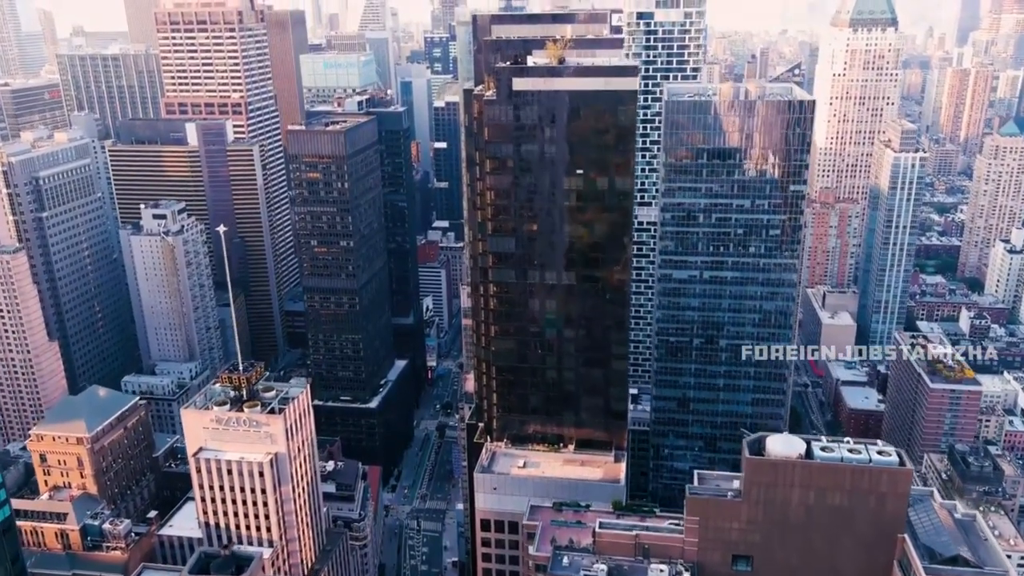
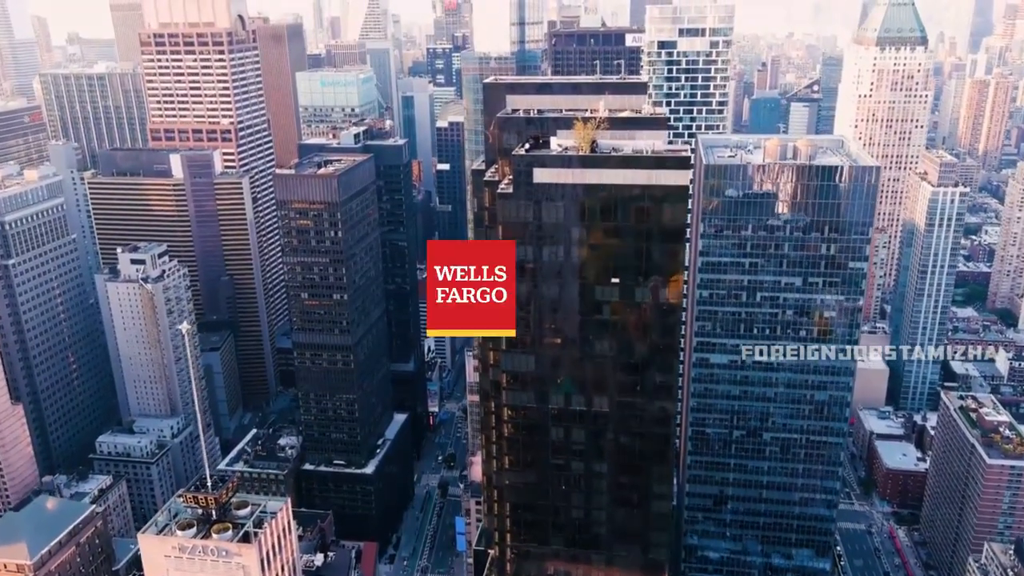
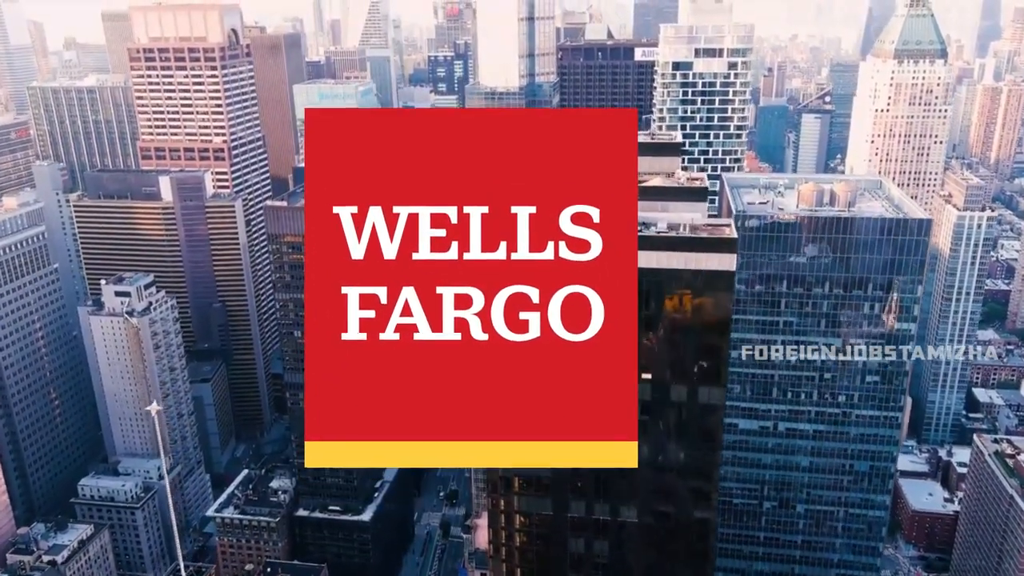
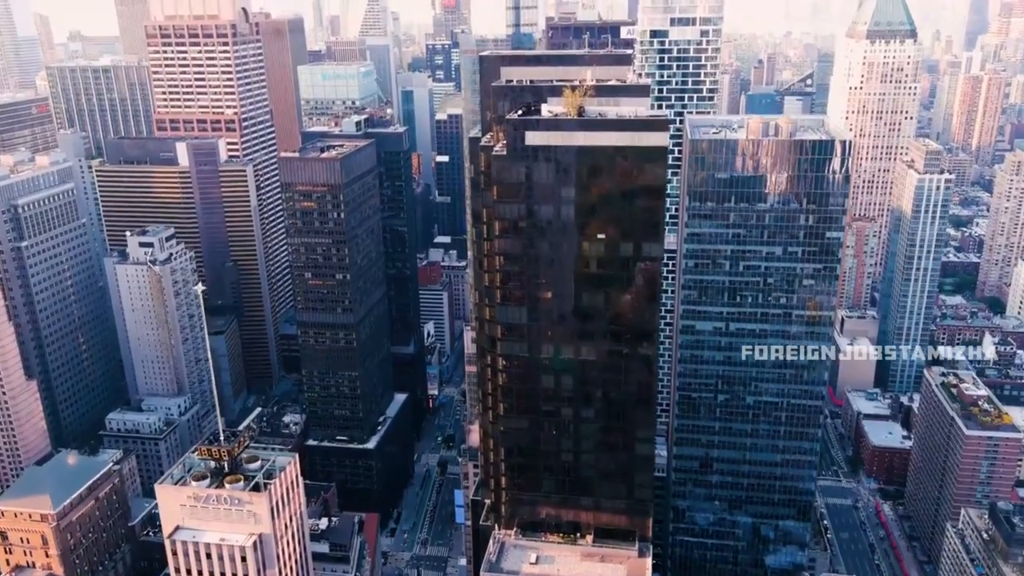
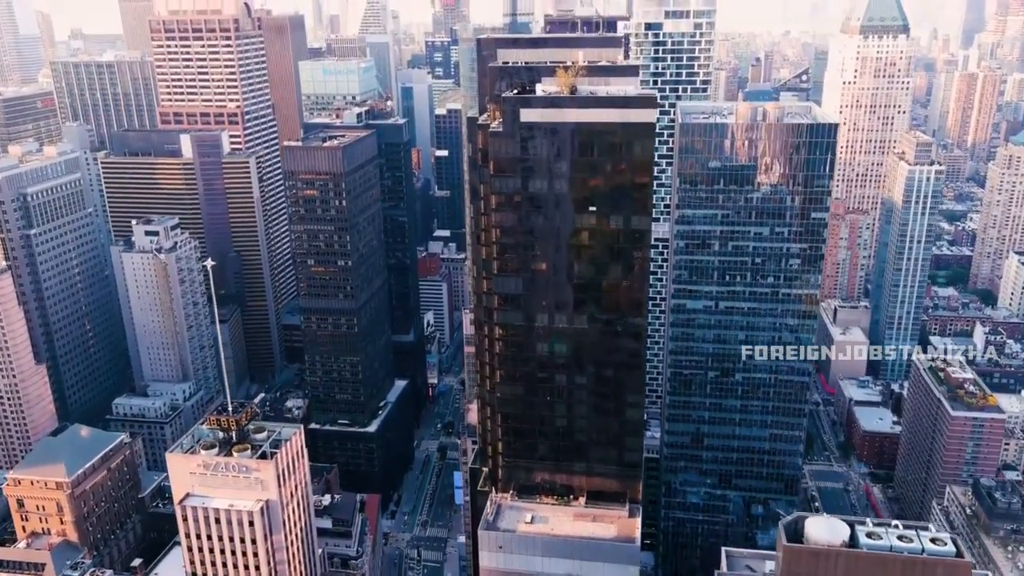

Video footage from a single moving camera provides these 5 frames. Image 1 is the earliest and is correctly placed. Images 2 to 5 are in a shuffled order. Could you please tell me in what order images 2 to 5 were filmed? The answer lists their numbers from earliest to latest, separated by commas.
5, 4, 2, 3
